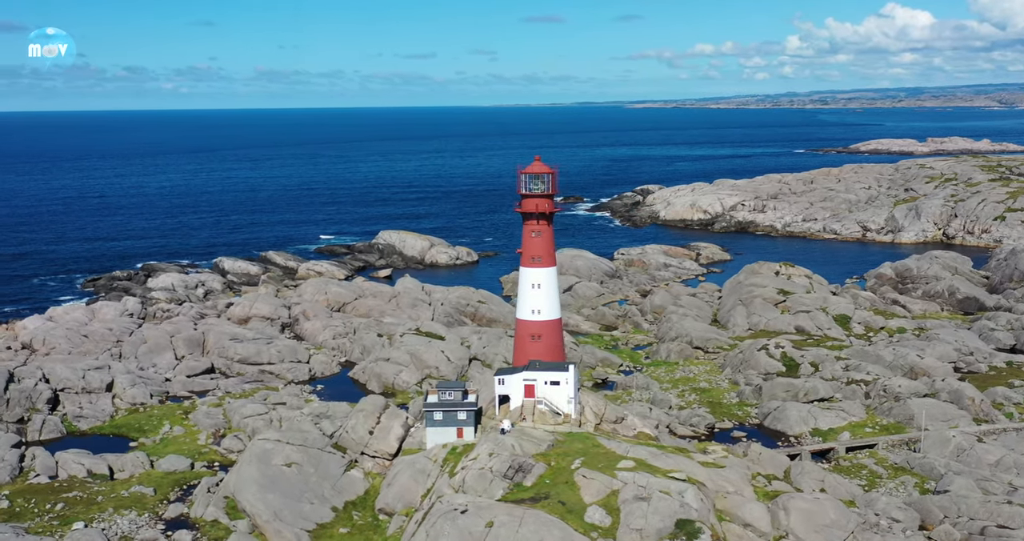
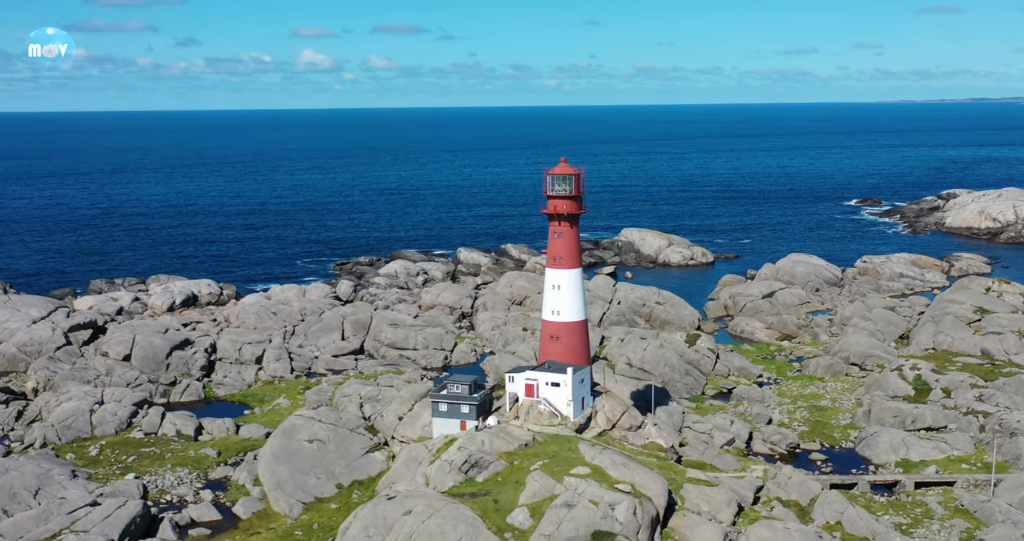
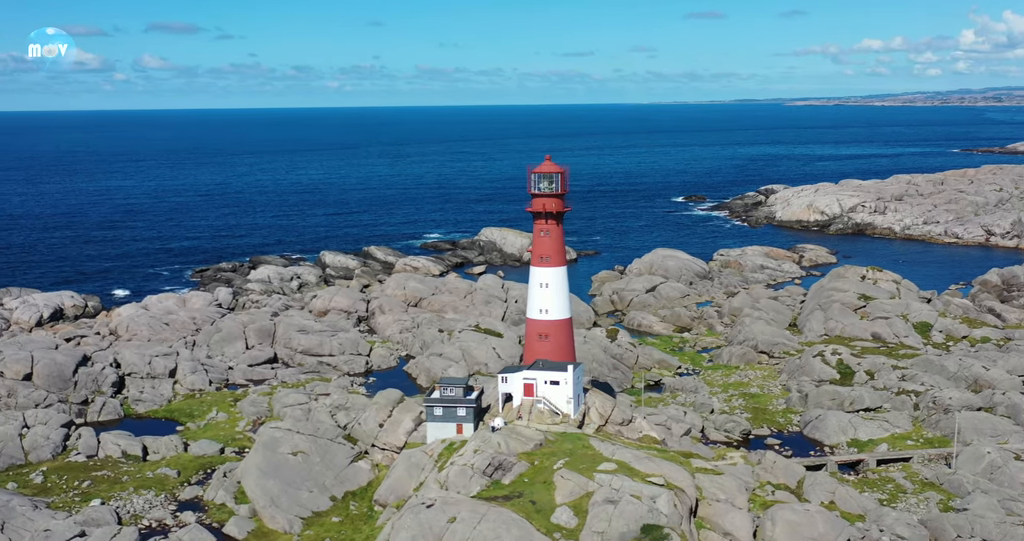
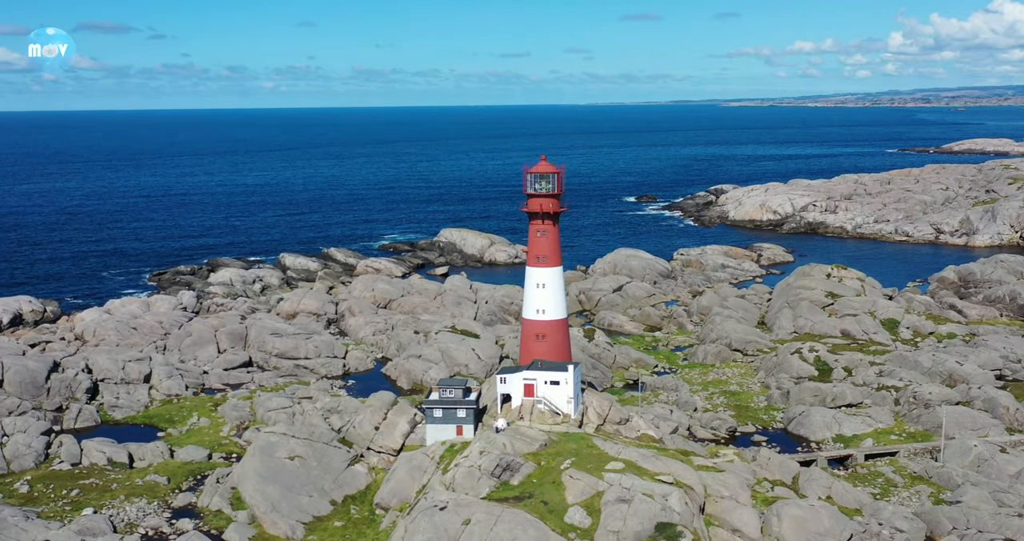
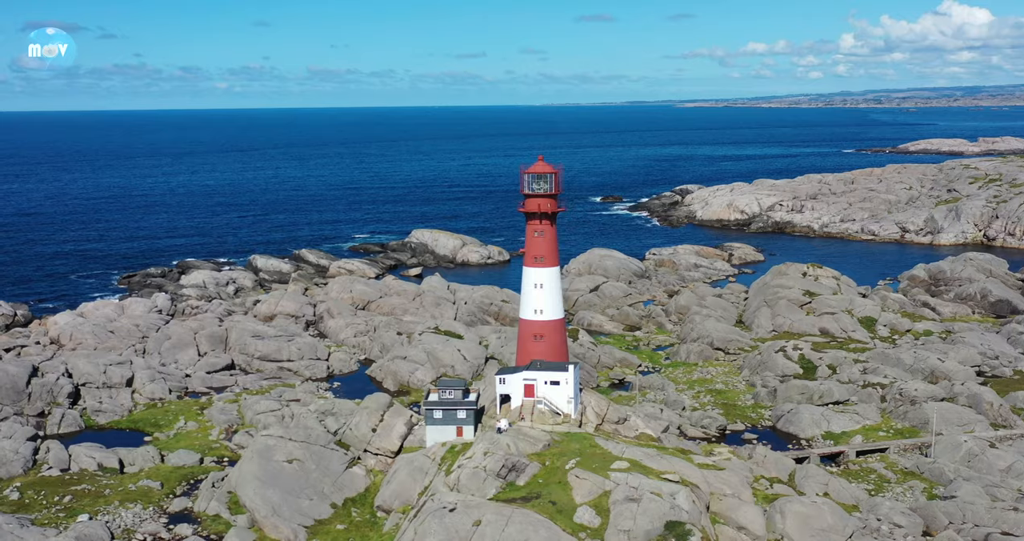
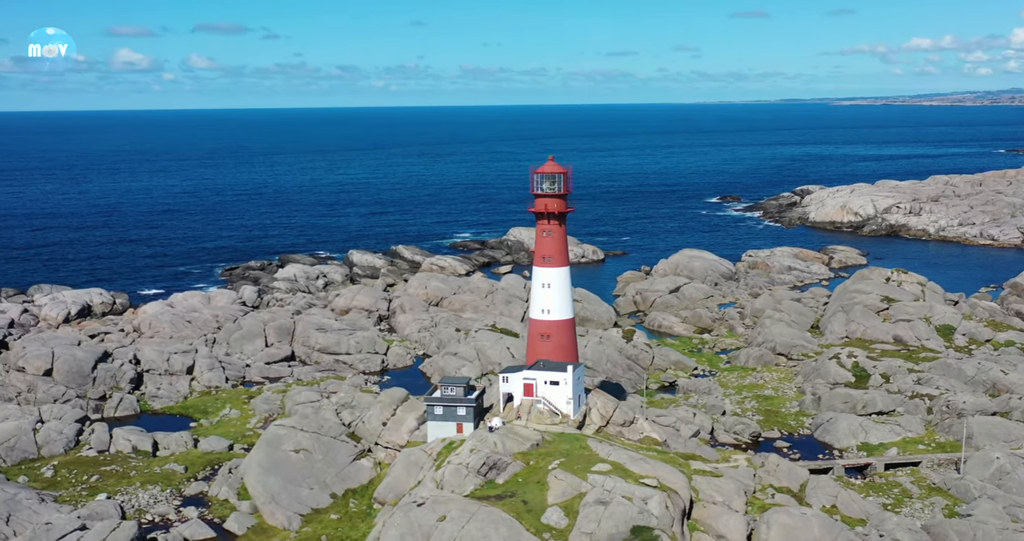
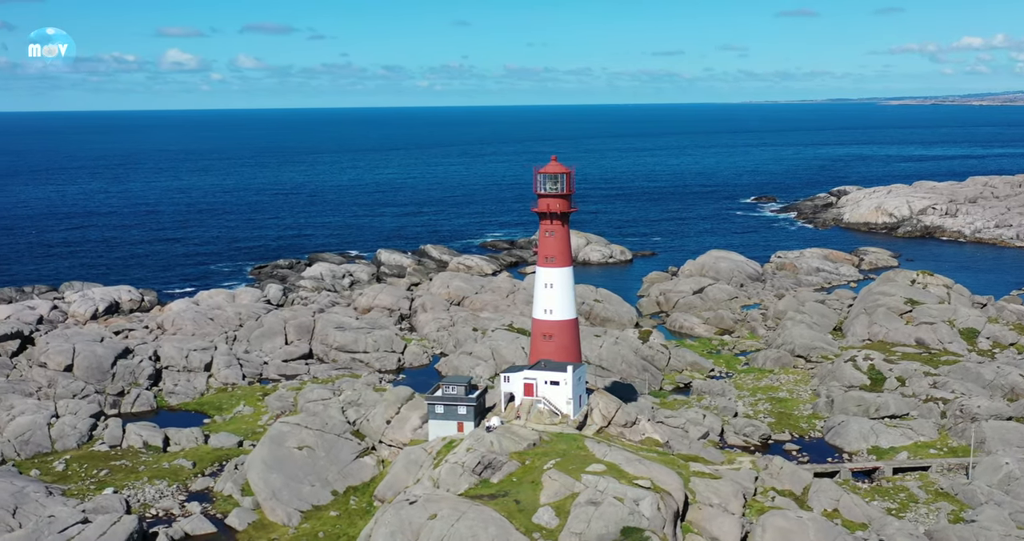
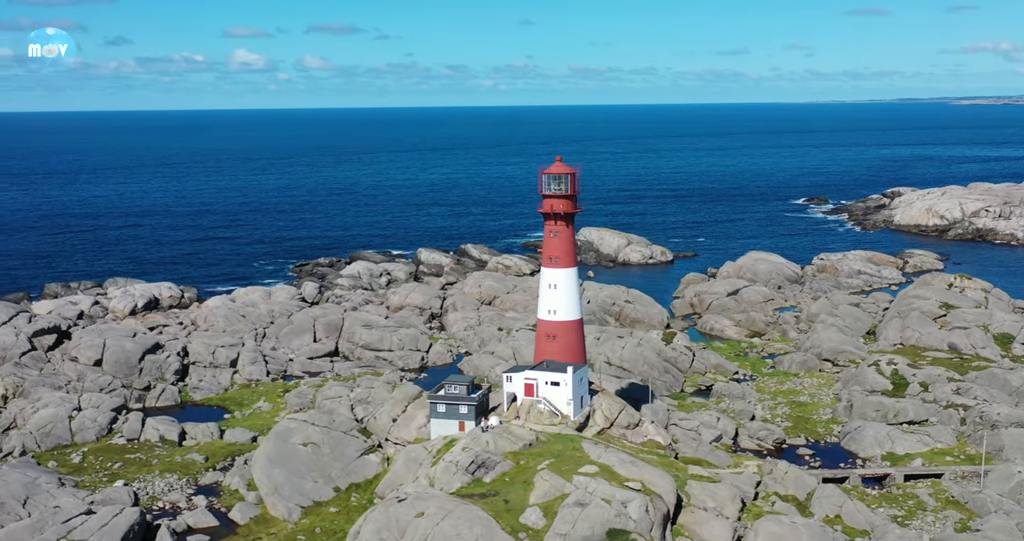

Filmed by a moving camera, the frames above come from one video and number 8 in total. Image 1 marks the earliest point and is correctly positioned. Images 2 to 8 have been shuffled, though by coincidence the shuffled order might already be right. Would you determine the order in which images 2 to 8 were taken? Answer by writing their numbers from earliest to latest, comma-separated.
5, 4, 3, 6, 7, 8, 2
